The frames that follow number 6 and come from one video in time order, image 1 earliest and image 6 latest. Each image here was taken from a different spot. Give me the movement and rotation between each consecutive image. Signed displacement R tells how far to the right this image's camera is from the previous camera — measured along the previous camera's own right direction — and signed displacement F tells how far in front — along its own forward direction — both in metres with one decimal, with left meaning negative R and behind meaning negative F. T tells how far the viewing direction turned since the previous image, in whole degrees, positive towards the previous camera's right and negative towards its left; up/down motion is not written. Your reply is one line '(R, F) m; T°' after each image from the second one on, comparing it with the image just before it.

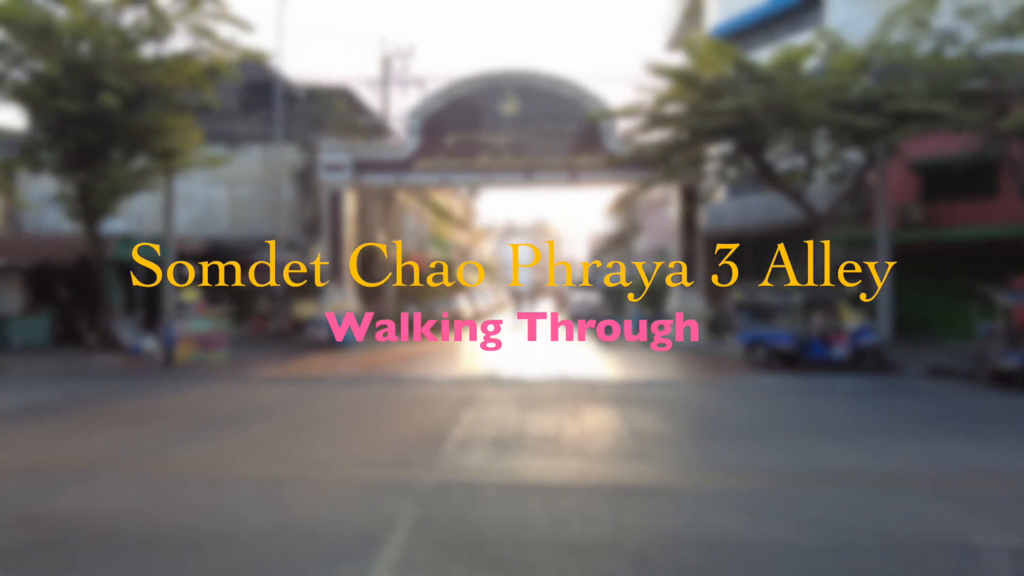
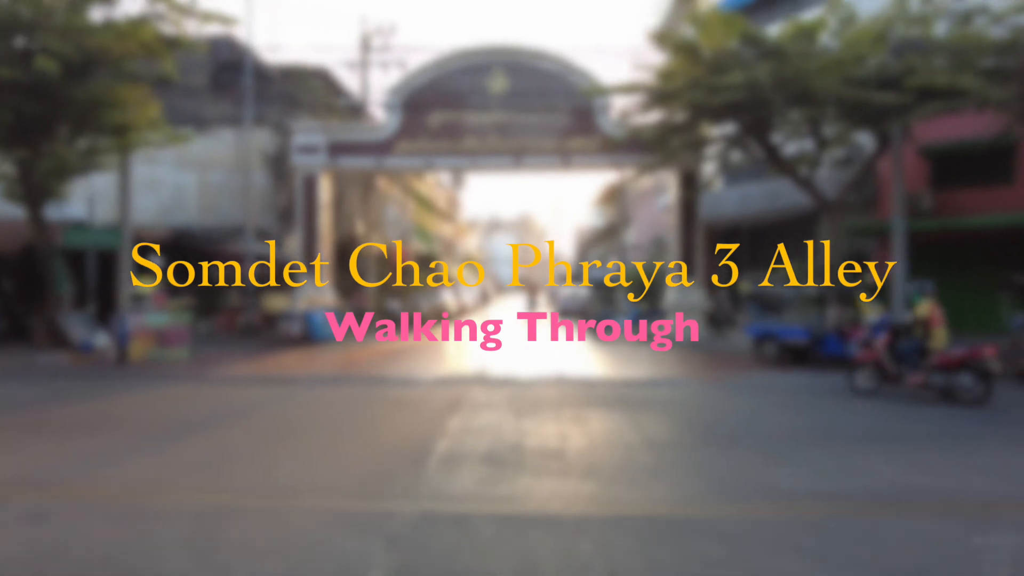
(-0.1, +1.5) m; +1°
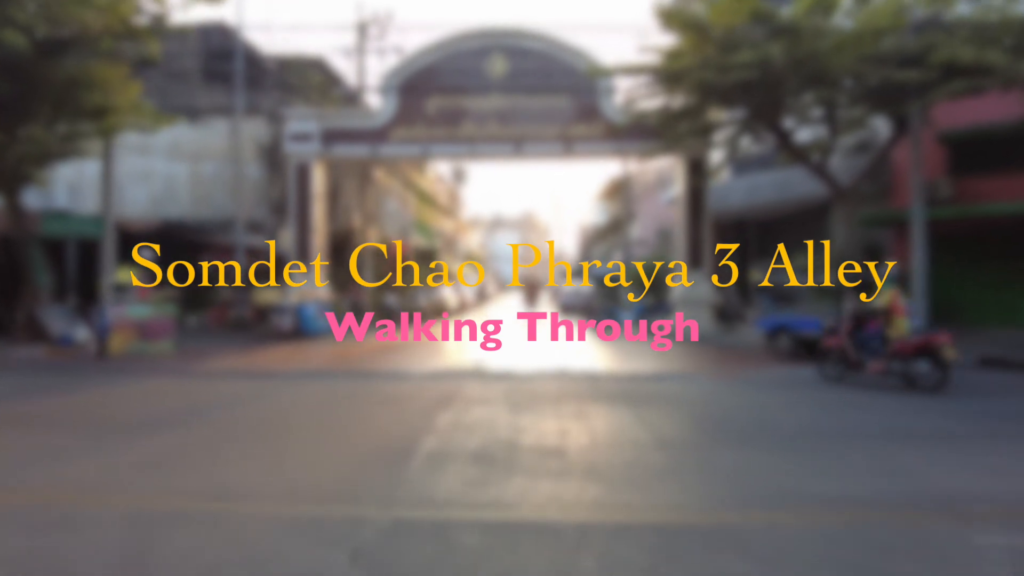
(+0.1, +0.8) m; 0°
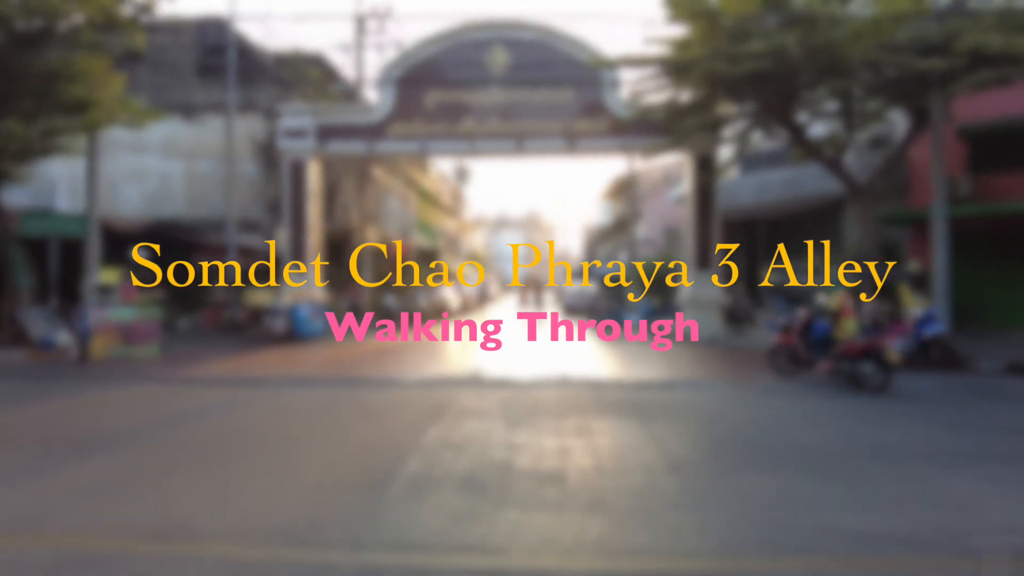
(+0.1, +0.8) m; 0°
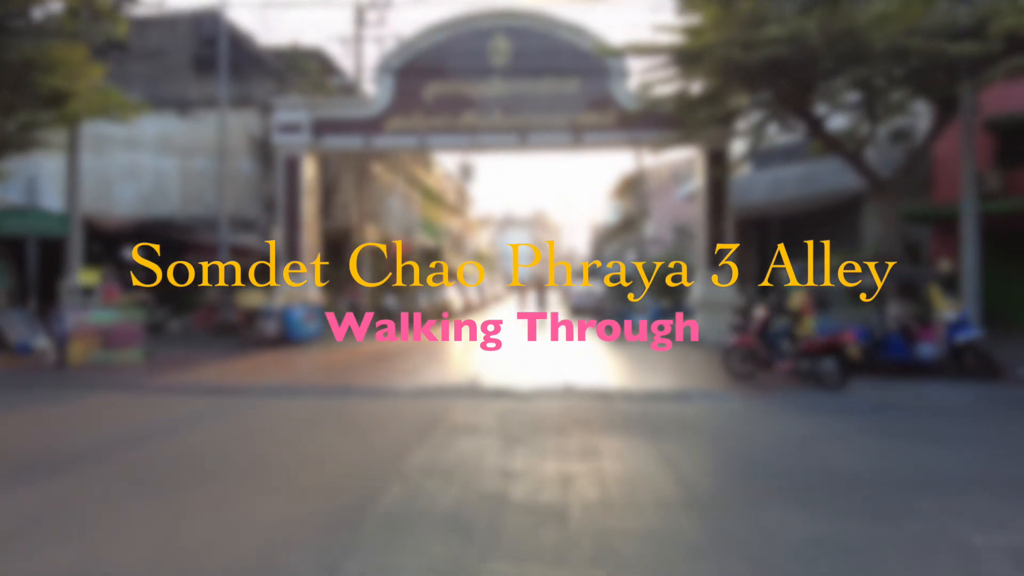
(+0.1, +0.9) m; 0°
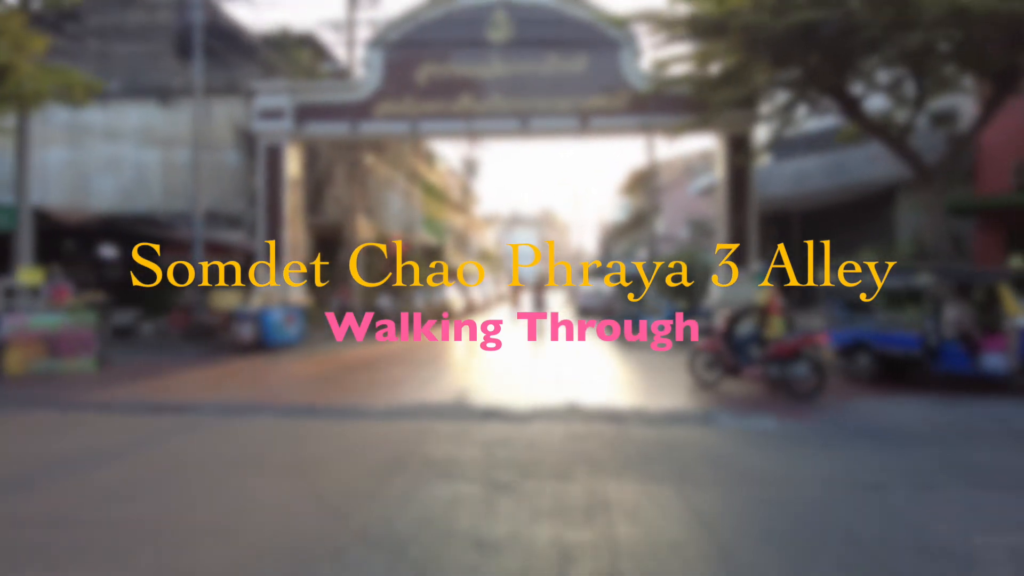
(+0.2, +1.8) m; -1°
